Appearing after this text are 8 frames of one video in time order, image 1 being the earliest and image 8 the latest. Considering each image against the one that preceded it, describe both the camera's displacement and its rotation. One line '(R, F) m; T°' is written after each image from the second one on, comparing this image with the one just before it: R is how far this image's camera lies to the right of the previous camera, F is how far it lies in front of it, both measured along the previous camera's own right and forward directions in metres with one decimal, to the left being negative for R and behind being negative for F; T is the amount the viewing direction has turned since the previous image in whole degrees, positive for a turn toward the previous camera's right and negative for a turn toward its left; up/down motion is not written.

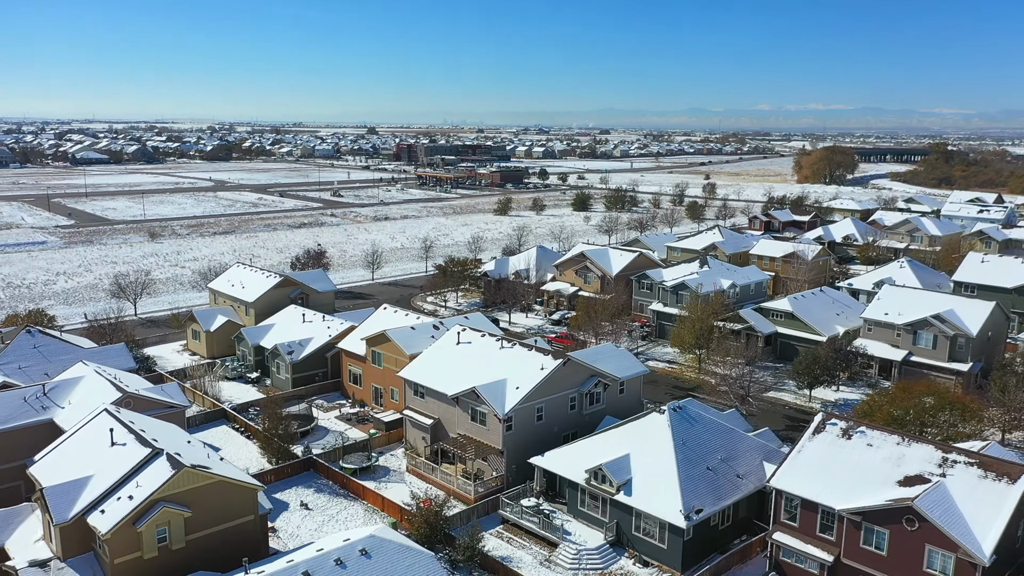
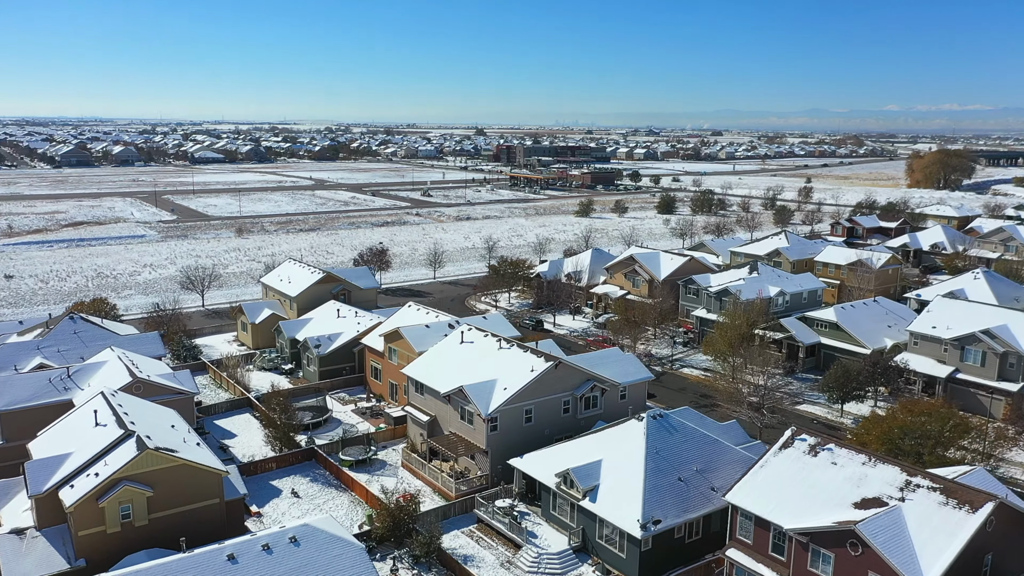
(+3.5, +0.2) m; -7°
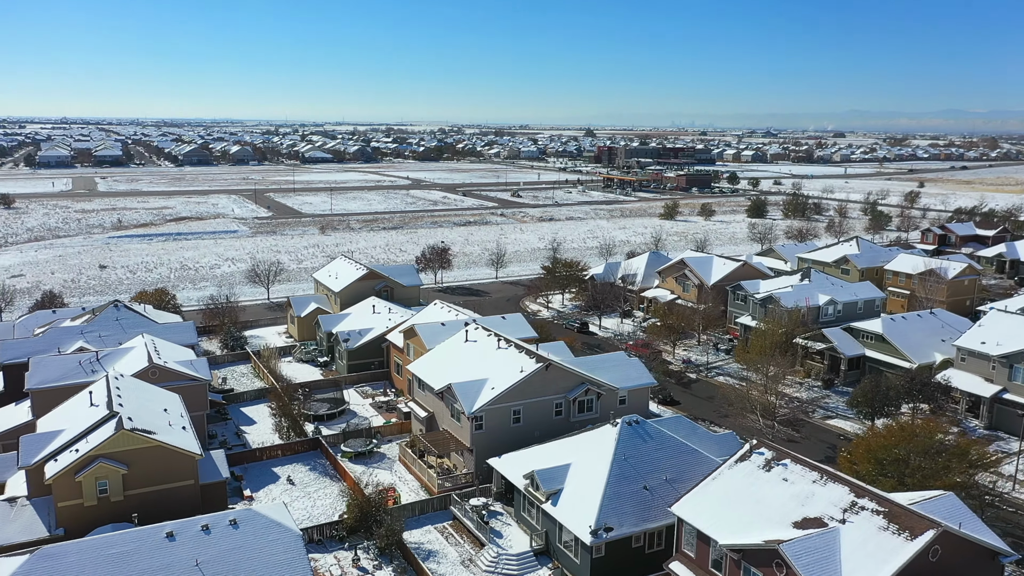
(+3.6, +0.2) m; -8°
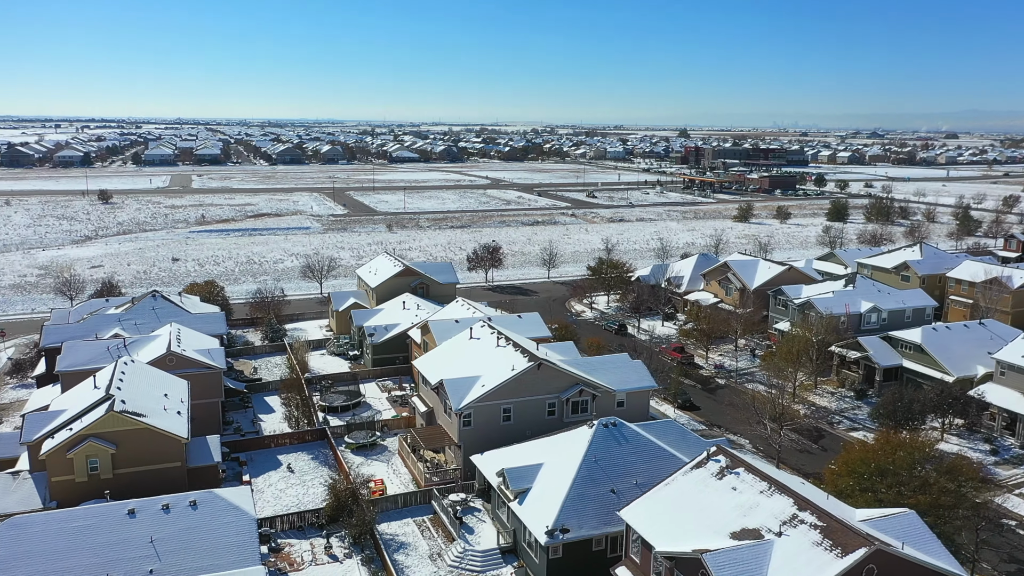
(+3.0, +0.1) m; -6°
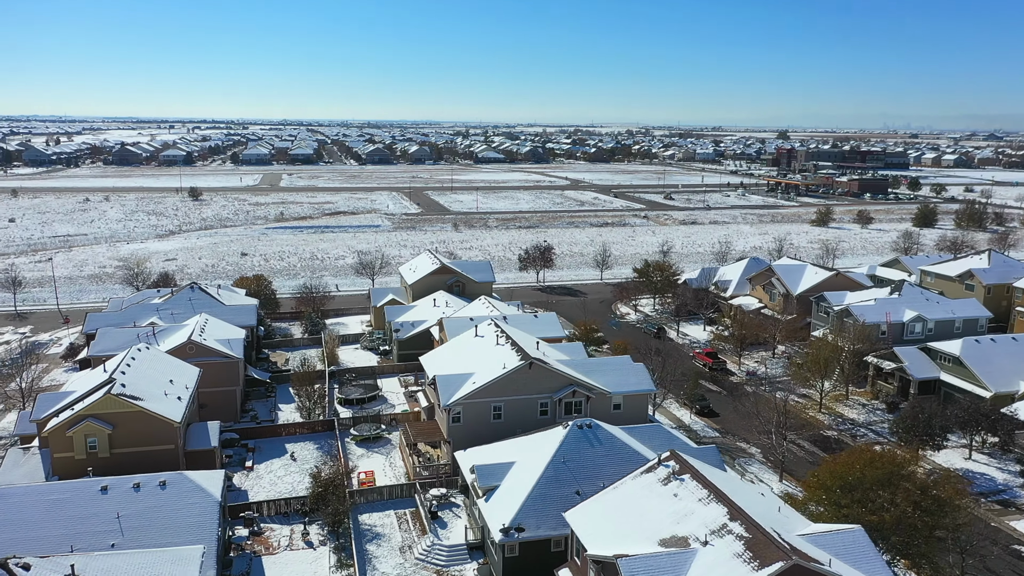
(+3.1, +0.1) m; -6°
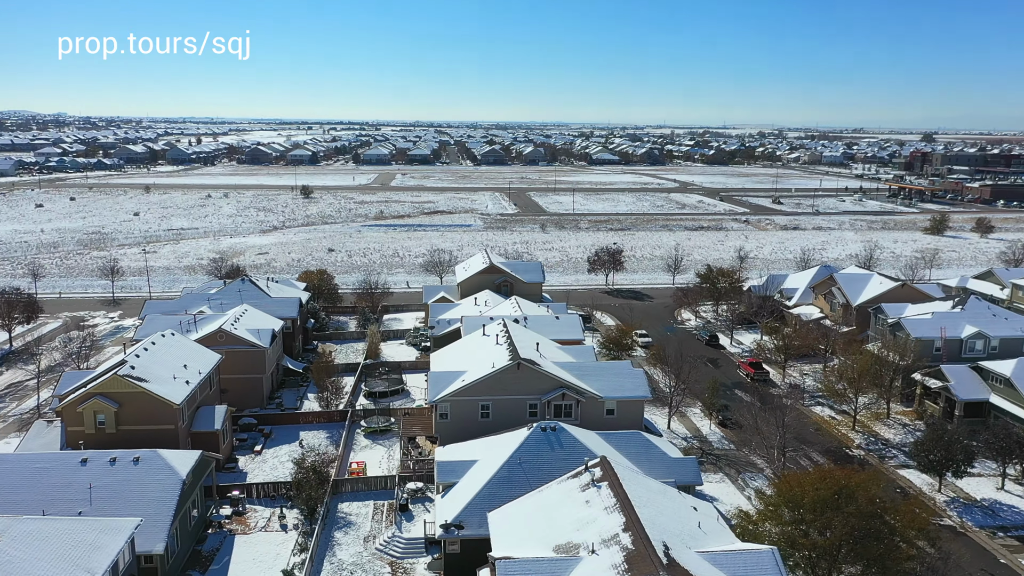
(+4.1, +0.2) m; -9°
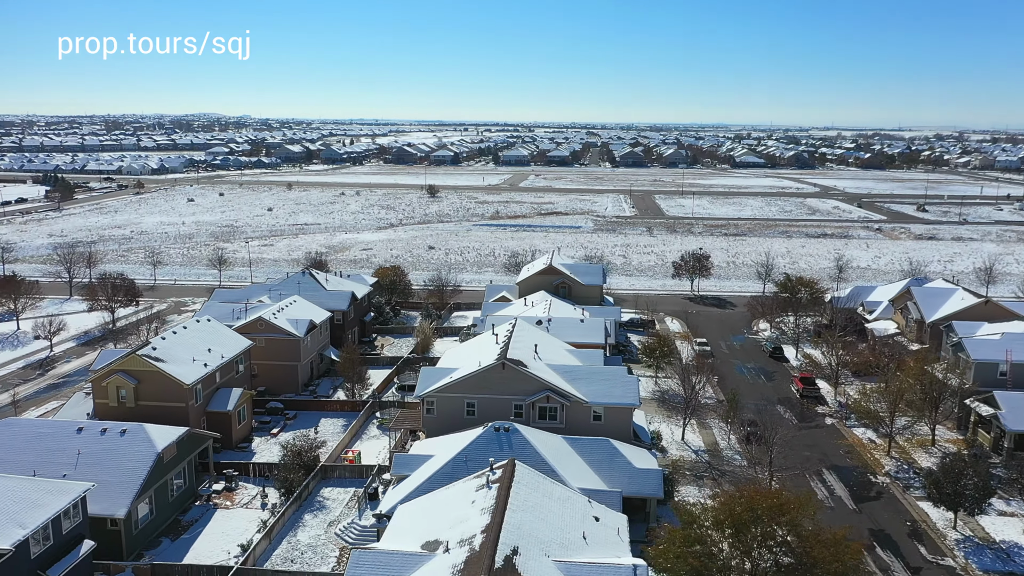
(+5.0, +0.4) m; -11°
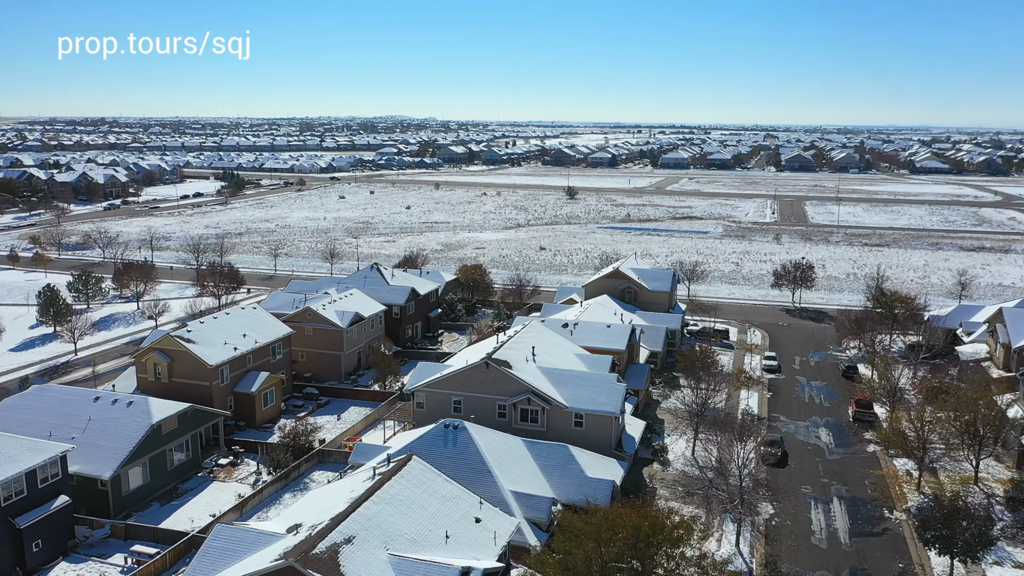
(+5.7, +0.5) m; -12°
